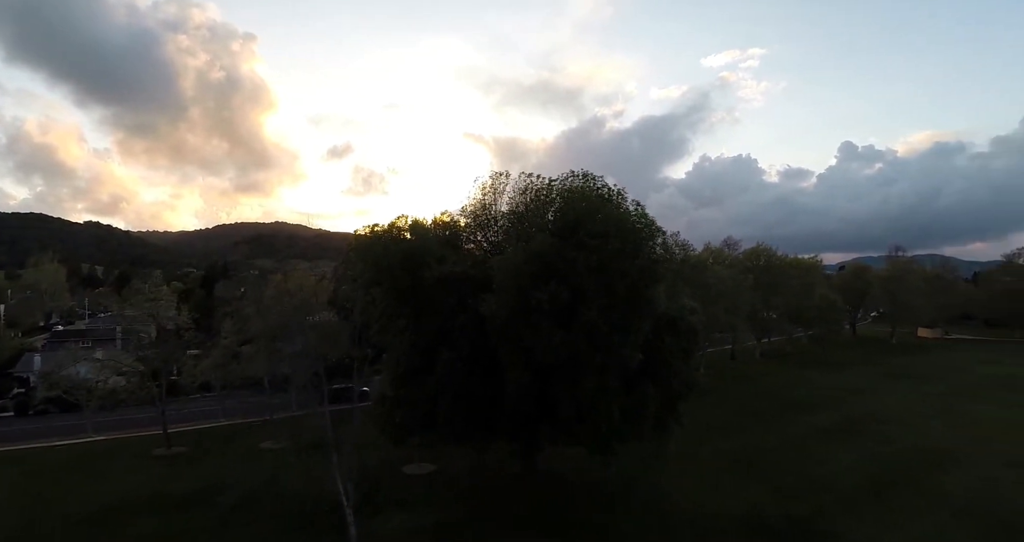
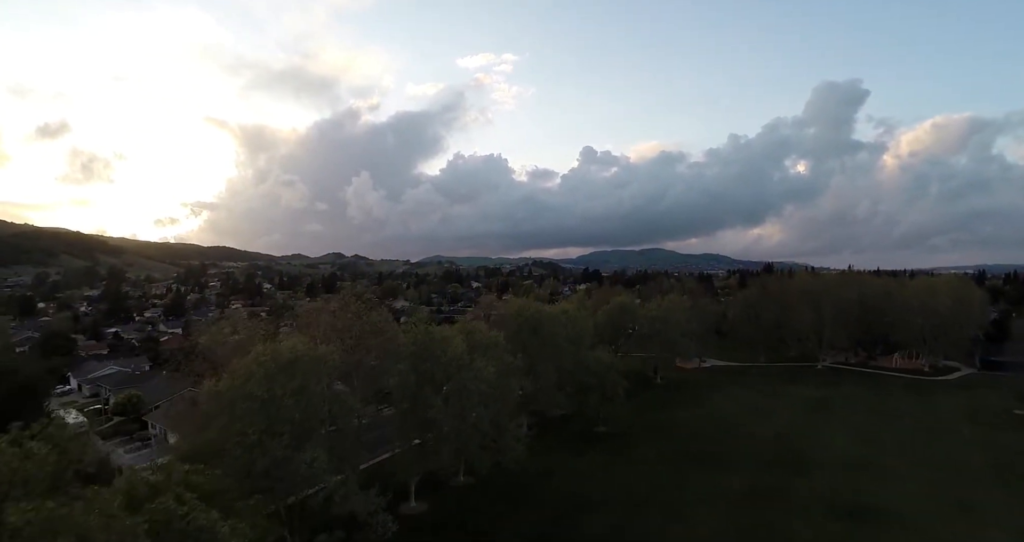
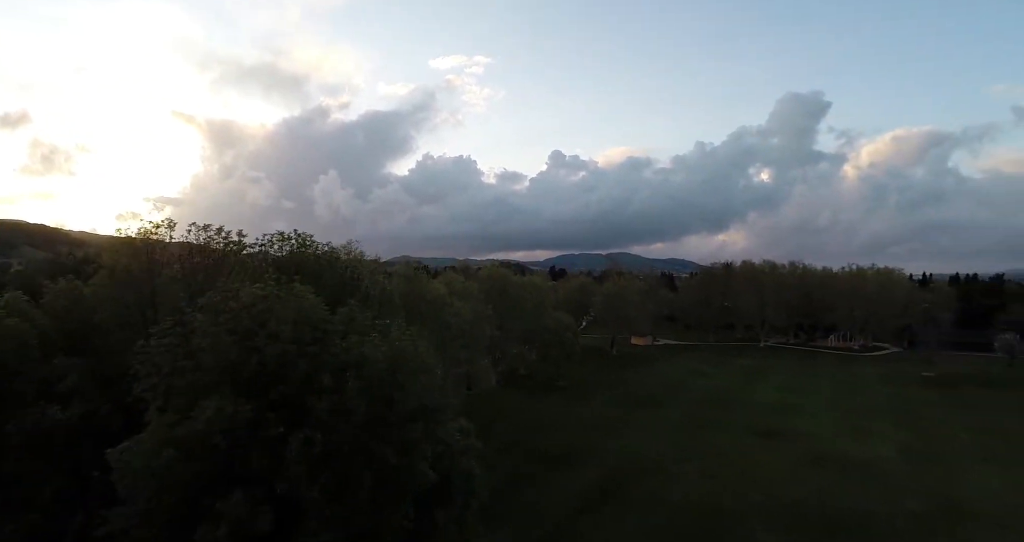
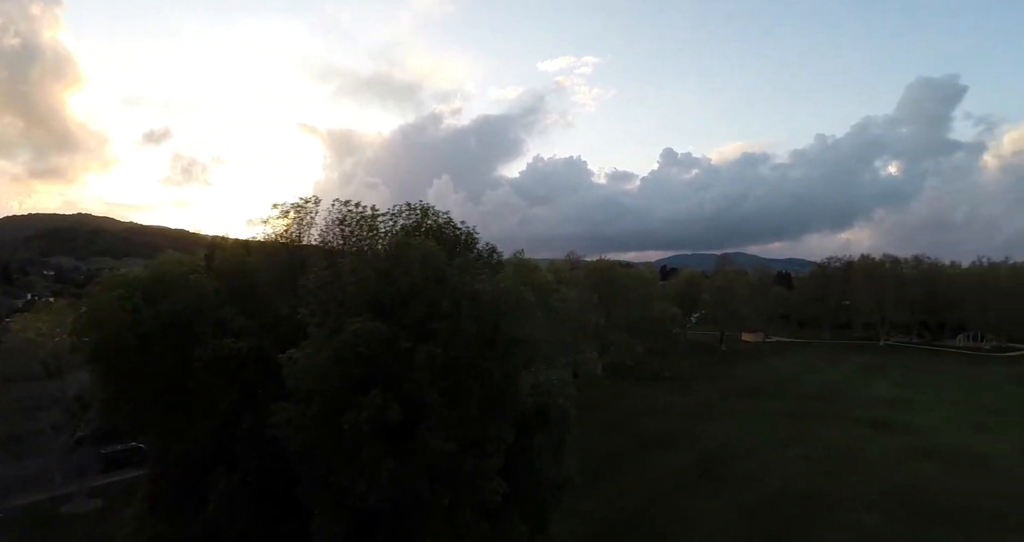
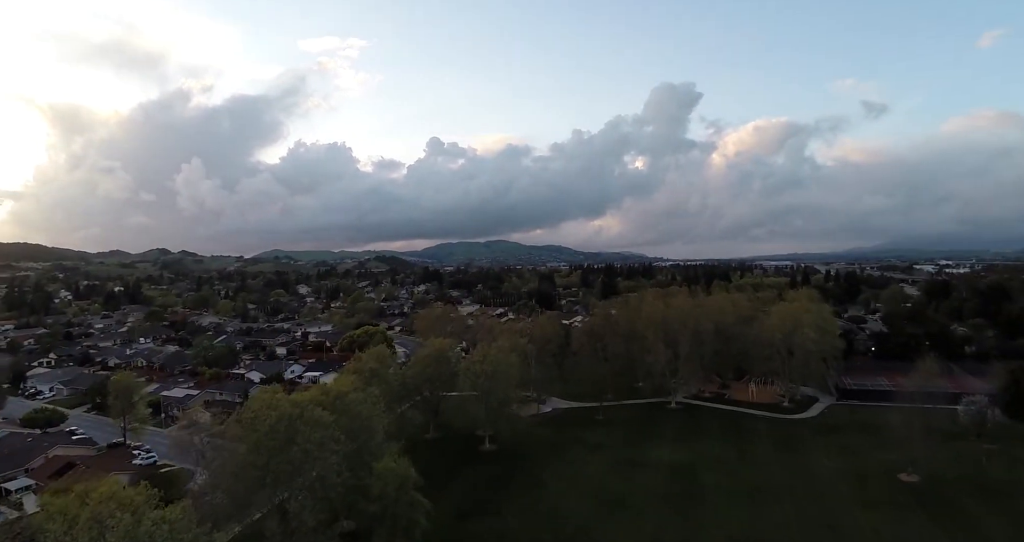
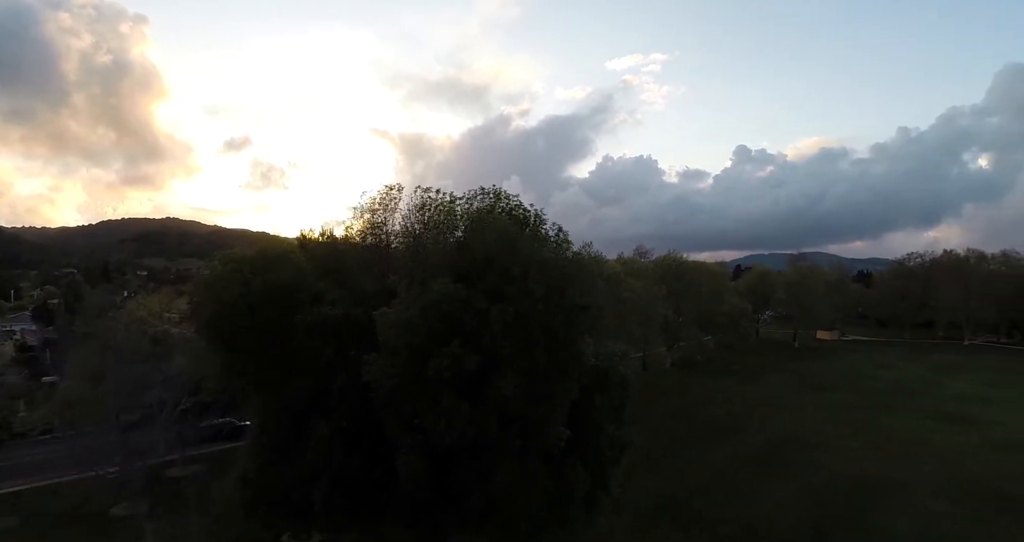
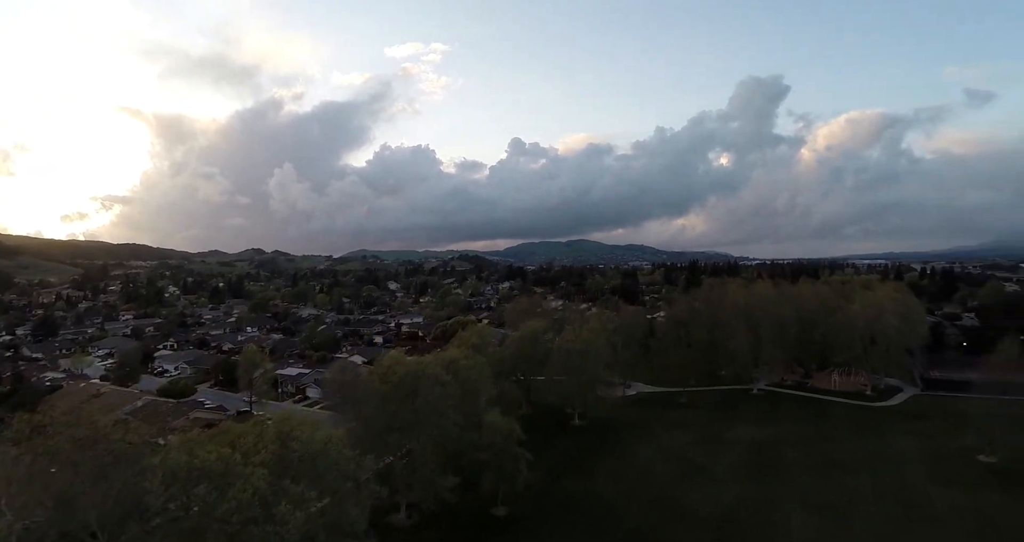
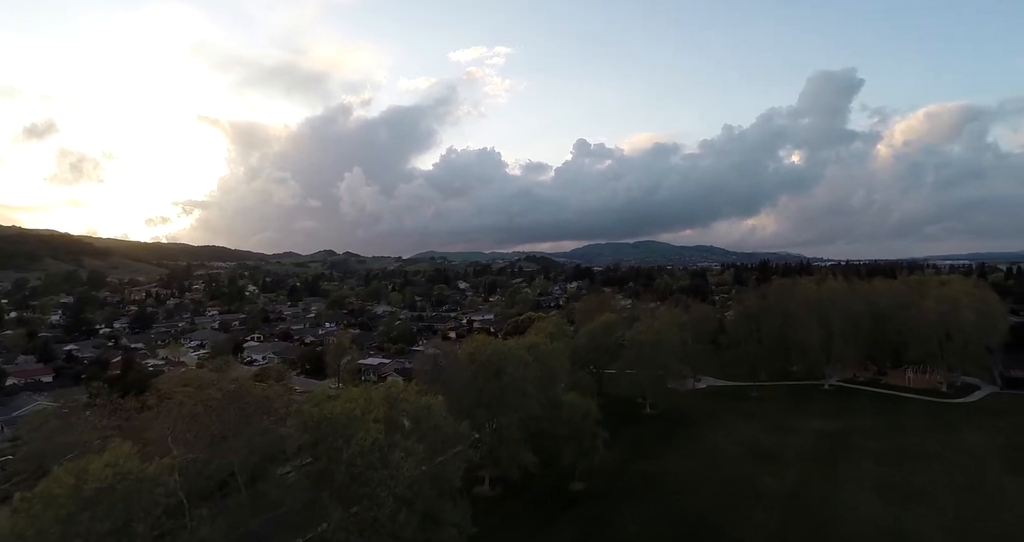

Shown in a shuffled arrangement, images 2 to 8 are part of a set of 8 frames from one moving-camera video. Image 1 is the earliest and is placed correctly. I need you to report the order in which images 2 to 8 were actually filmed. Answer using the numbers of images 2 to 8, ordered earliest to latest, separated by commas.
6, 4, 3, 2, 8, 7, 5
